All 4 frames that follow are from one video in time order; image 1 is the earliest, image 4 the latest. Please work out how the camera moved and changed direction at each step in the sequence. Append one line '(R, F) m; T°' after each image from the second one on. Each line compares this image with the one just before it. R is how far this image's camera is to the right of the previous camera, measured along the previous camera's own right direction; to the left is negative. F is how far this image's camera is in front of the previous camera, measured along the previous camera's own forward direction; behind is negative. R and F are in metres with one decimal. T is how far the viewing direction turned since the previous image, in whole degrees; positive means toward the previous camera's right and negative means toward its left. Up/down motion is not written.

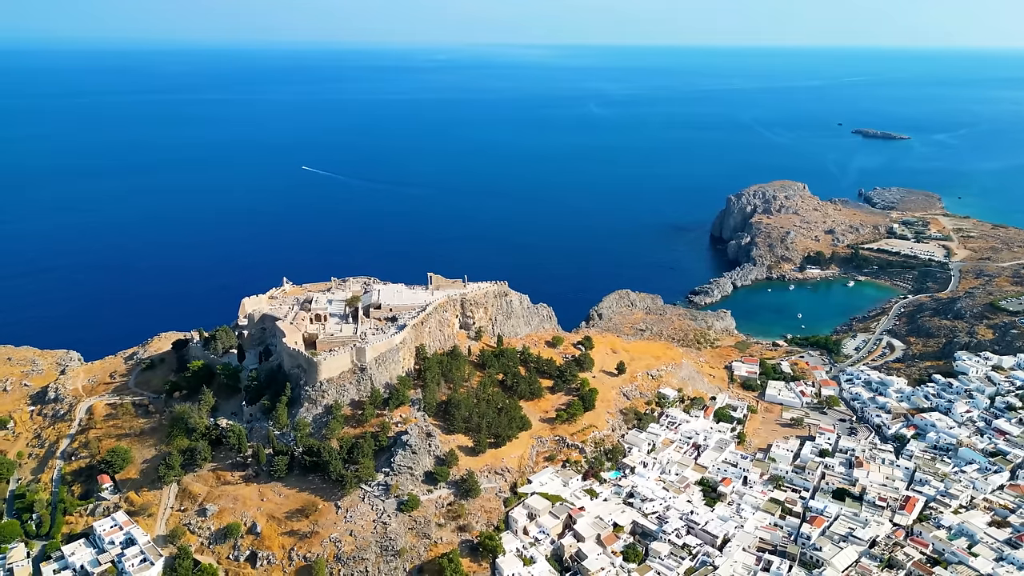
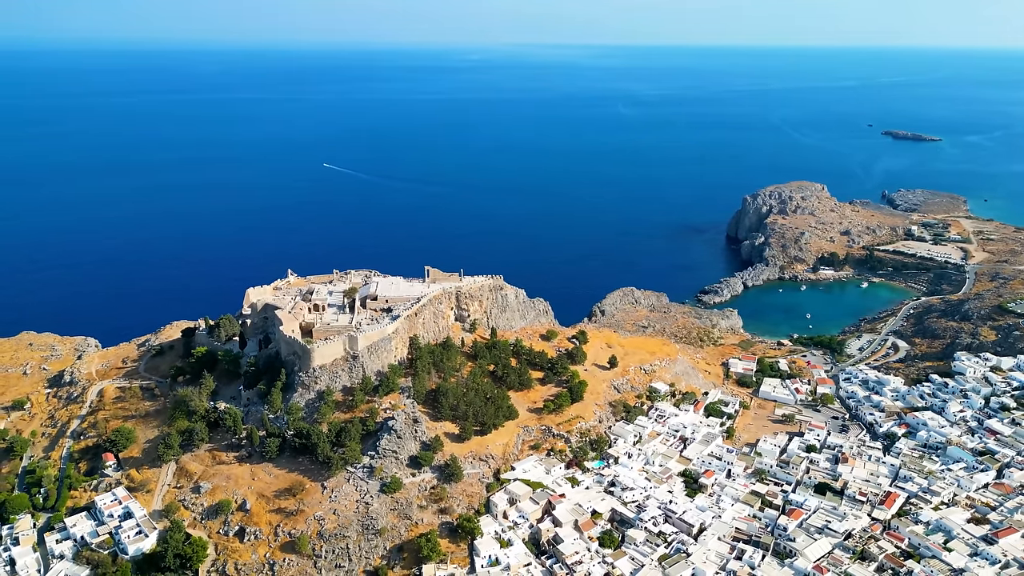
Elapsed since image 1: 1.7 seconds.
(+2.4, -1.1) m; -2°
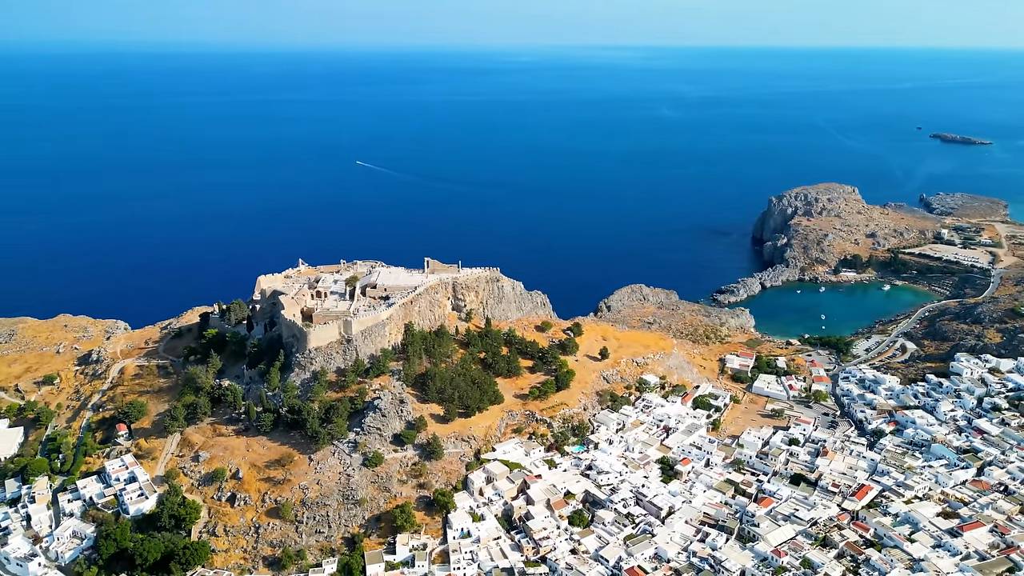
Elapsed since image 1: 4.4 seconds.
(+3.6, -1.8) m; -3°
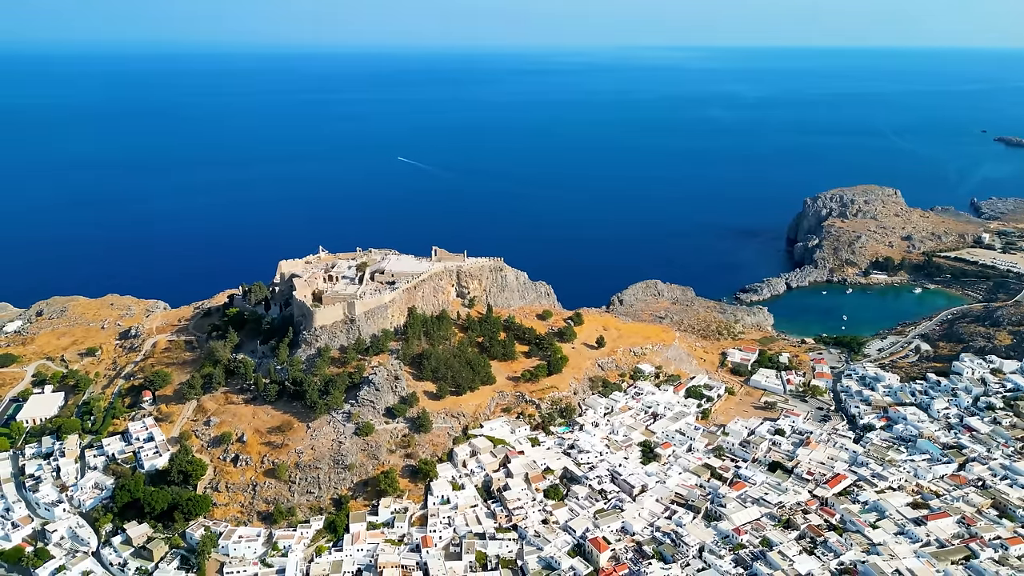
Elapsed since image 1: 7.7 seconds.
(+4.0, -2.3) m; -4°
